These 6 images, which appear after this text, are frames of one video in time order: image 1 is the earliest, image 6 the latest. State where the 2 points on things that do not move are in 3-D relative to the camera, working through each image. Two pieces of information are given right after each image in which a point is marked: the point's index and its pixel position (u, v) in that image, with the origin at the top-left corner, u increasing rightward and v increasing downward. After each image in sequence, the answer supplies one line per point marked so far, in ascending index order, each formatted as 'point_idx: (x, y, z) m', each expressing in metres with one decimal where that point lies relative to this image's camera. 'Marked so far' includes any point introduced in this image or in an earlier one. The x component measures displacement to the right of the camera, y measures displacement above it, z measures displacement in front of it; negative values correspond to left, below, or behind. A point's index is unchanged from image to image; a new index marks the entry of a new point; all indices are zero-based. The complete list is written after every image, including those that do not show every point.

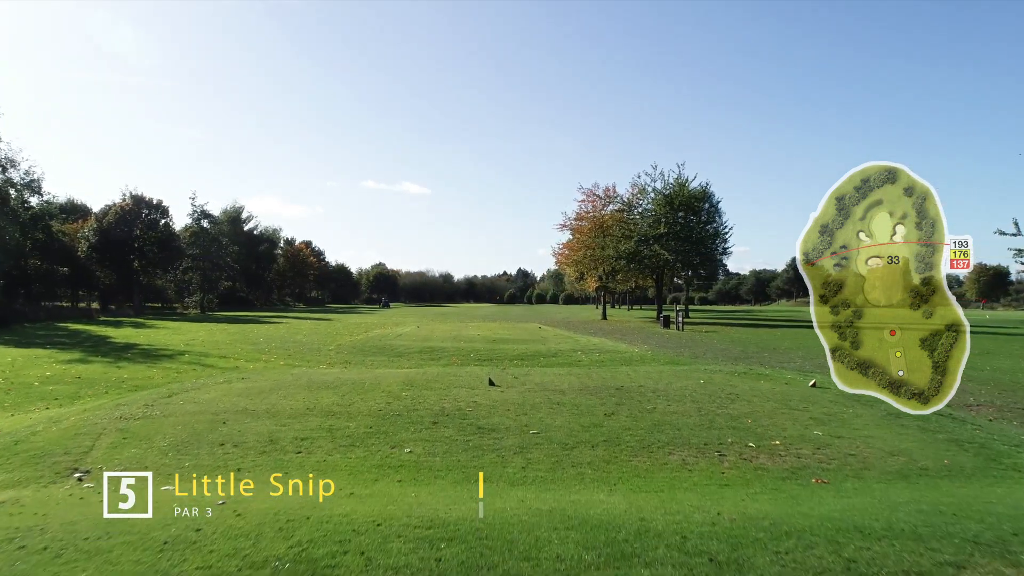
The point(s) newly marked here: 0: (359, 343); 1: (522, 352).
0: (-4.8, -1.7, +18.8) m
1: (+0.2, -1.6, +14.9) m
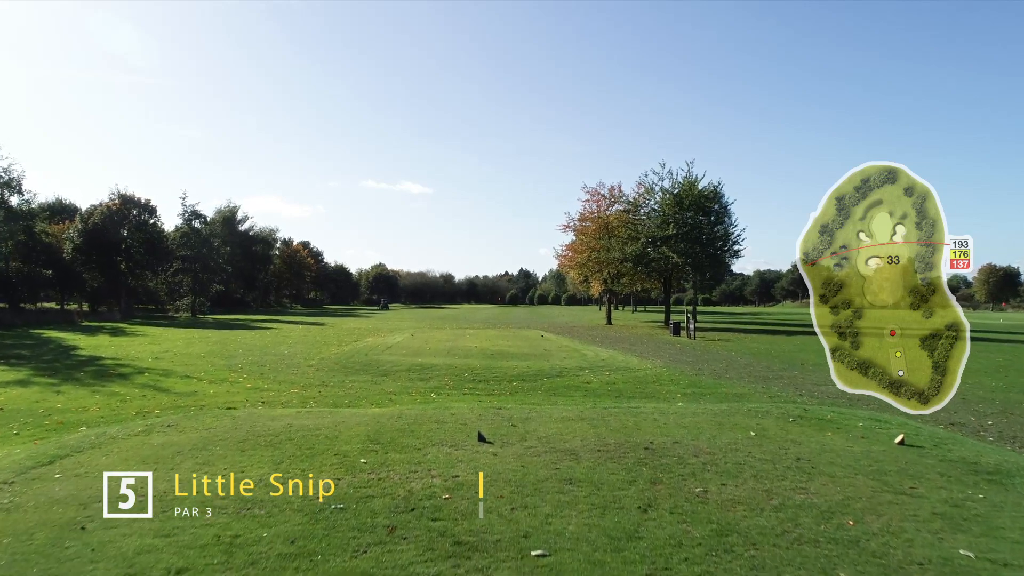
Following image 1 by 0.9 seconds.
0: (-4.8, -2.0, +17.2) m
1: (+0.2, -1.9, +13.3) m
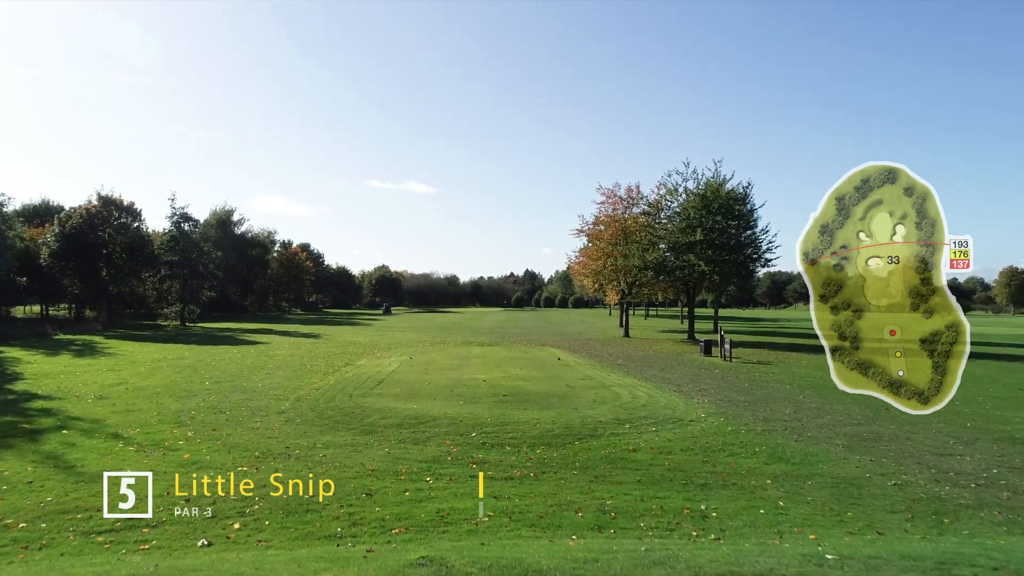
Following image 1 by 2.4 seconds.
0: (-4.4, -2.6, +14.3) m
1: (+0.5, -2.5, +10.4) m
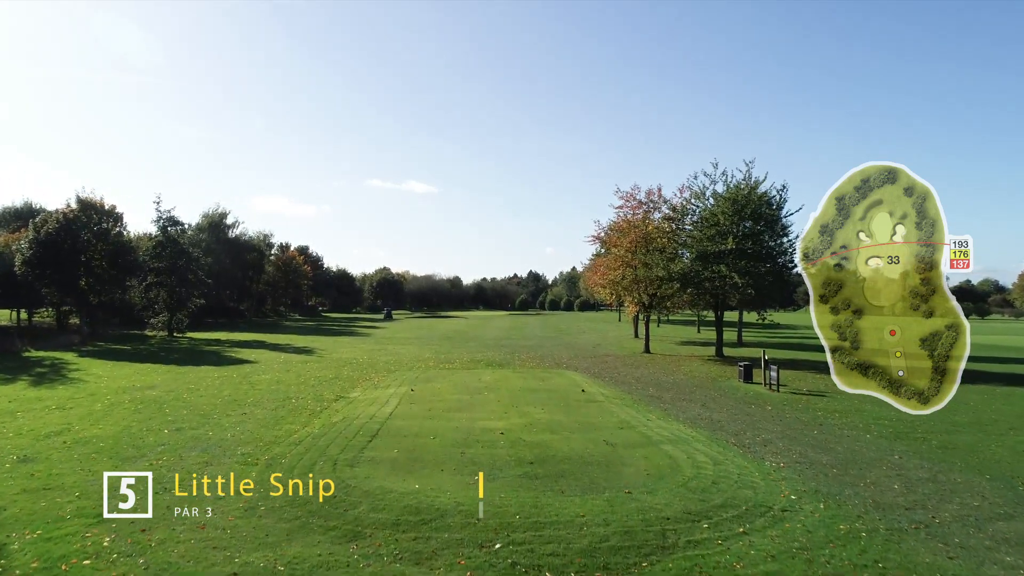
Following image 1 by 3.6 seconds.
0: (-3.9, -3.2, +11.6) m
1: (+1.0, -3.2, +7.6) m
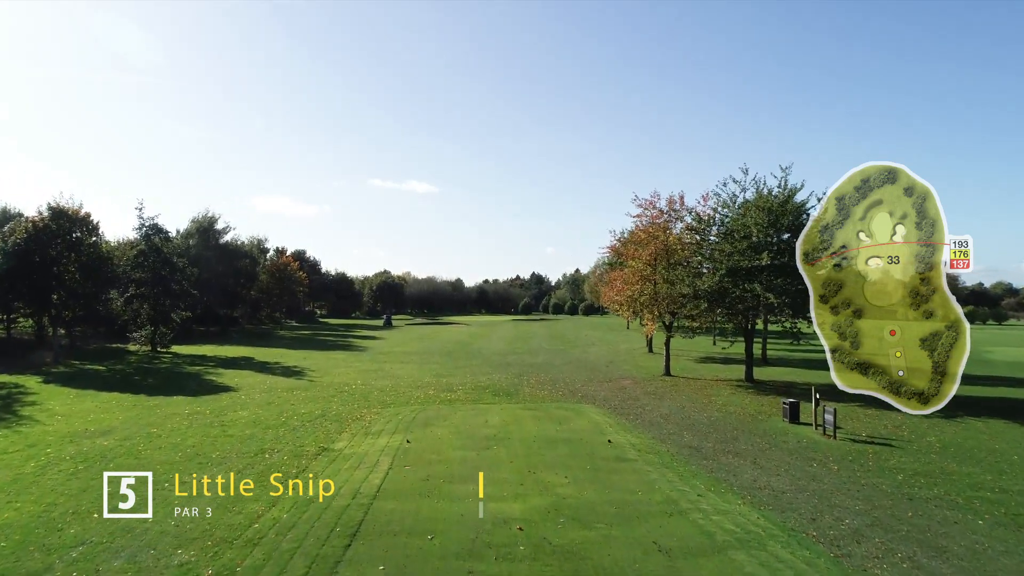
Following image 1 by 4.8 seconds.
0: (-3.5, -4.1, +8.8) m
1: (+1.4, -4.1, +4.9) m
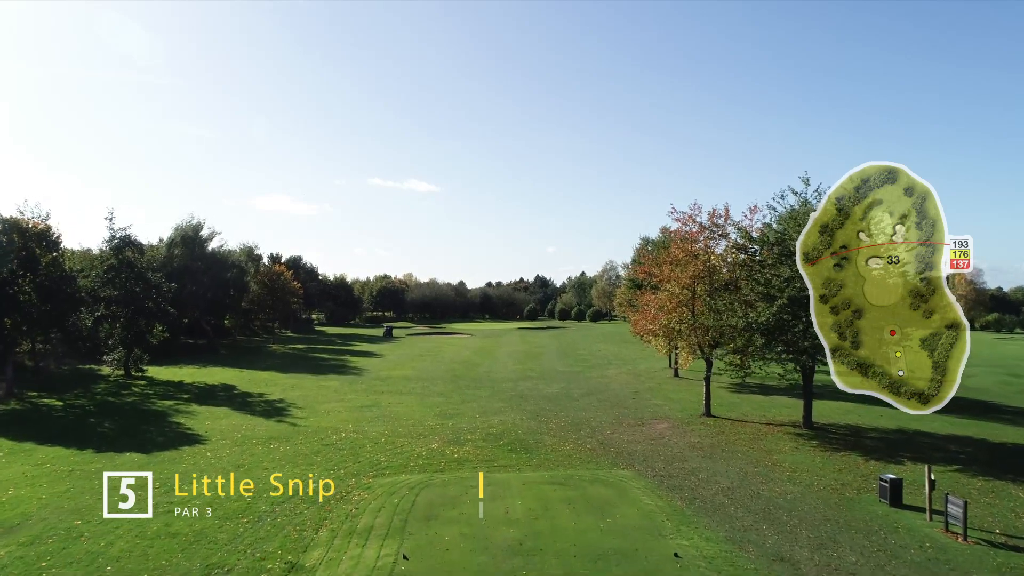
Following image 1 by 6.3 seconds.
0: (-2.8, -5.4, +4.8) m
1: (+2.0, -5.3, +0.8) m
